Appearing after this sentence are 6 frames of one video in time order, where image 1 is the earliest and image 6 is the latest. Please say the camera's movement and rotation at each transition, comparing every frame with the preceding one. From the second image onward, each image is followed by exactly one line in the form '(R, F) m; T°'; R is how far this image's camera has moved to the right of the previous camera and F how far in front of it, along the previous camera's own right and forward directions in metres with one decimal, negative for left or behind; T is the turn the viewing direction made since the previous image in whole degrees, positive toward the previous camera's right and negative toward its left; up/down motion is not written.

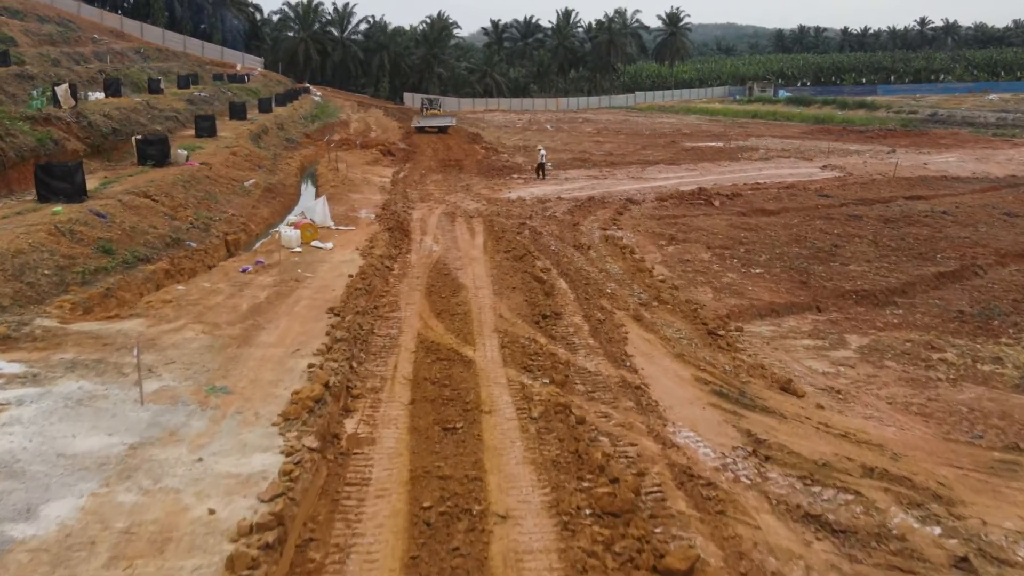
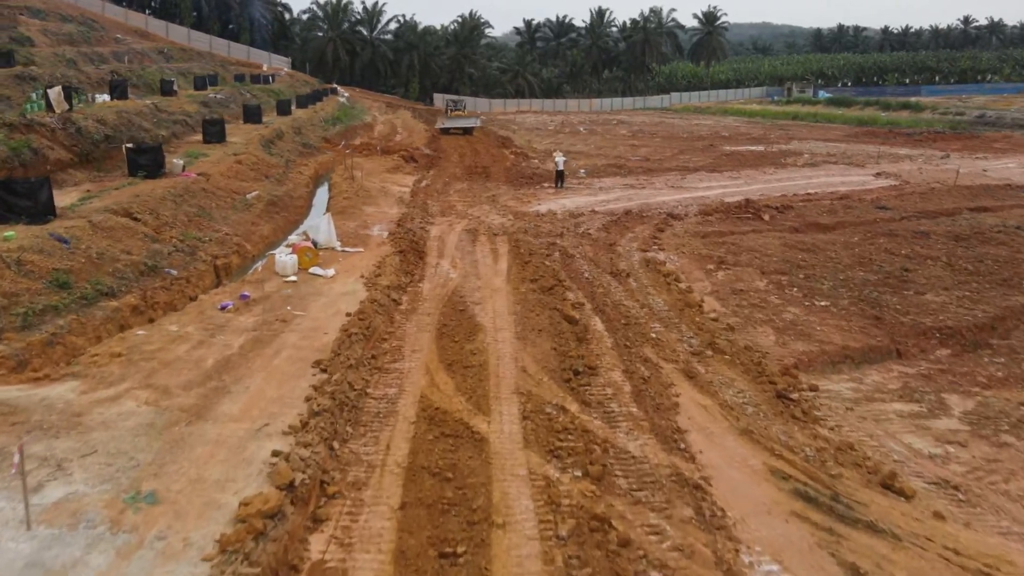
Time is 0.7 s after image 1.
(0.0, +1.5) m; -2°
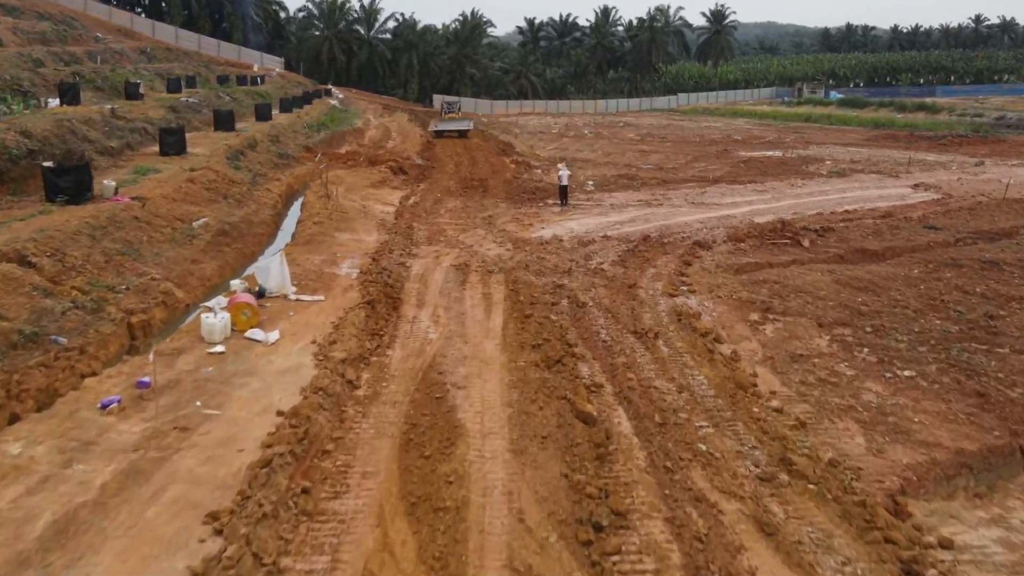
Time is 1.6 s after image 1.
(+0.1, +2.2) m; 0°
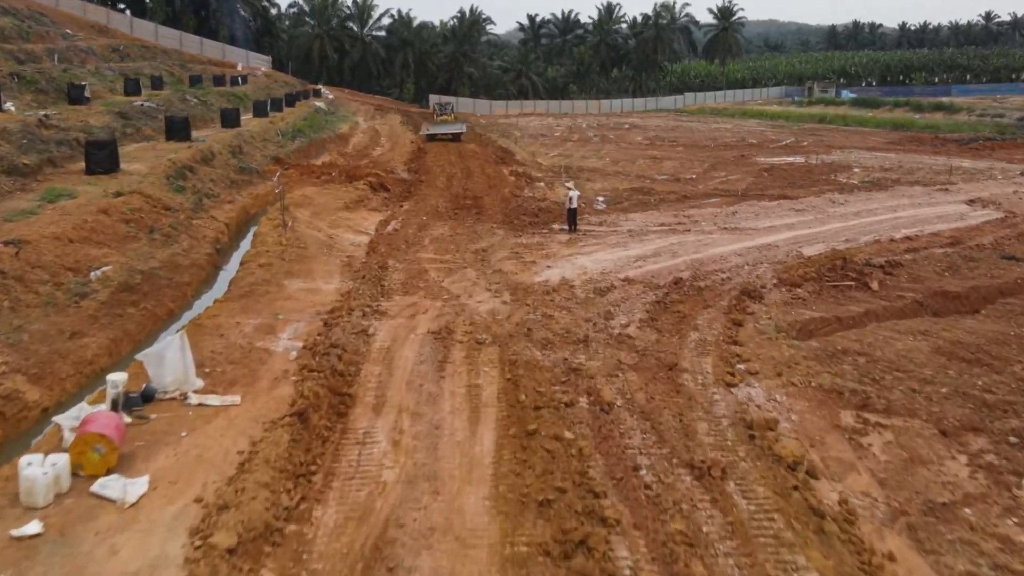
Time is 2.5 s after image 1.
(0.0, +2.7) m; 0°
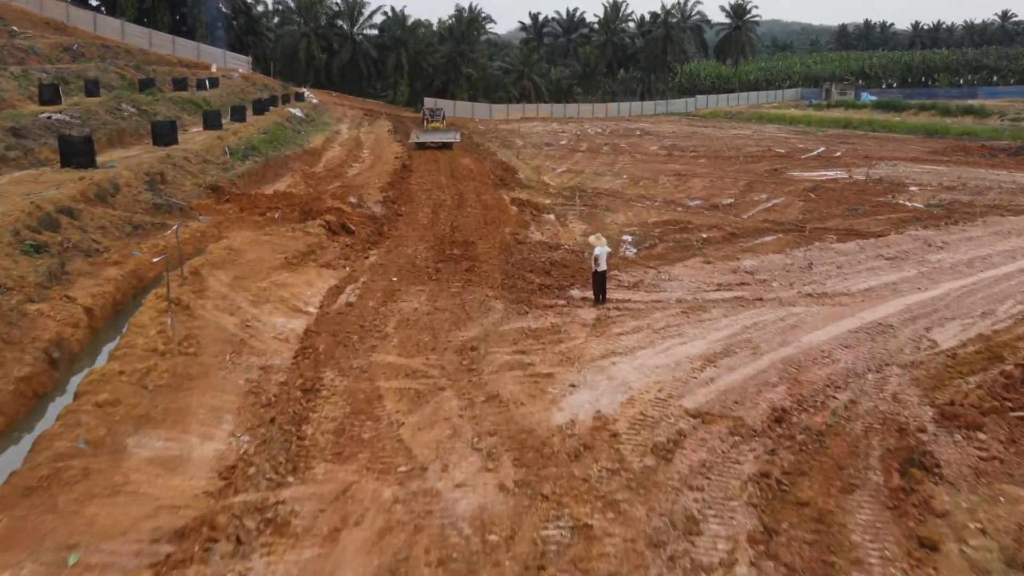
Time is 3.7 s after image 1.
(0.0, +4.1) m; 0°
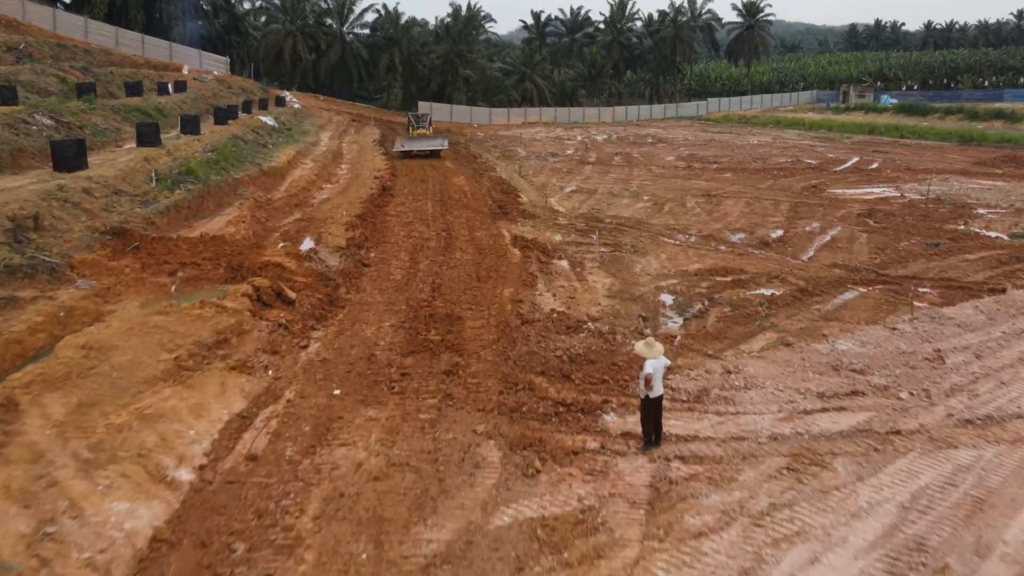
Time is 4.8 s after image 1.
(0.0, +3.7) m; 0°
